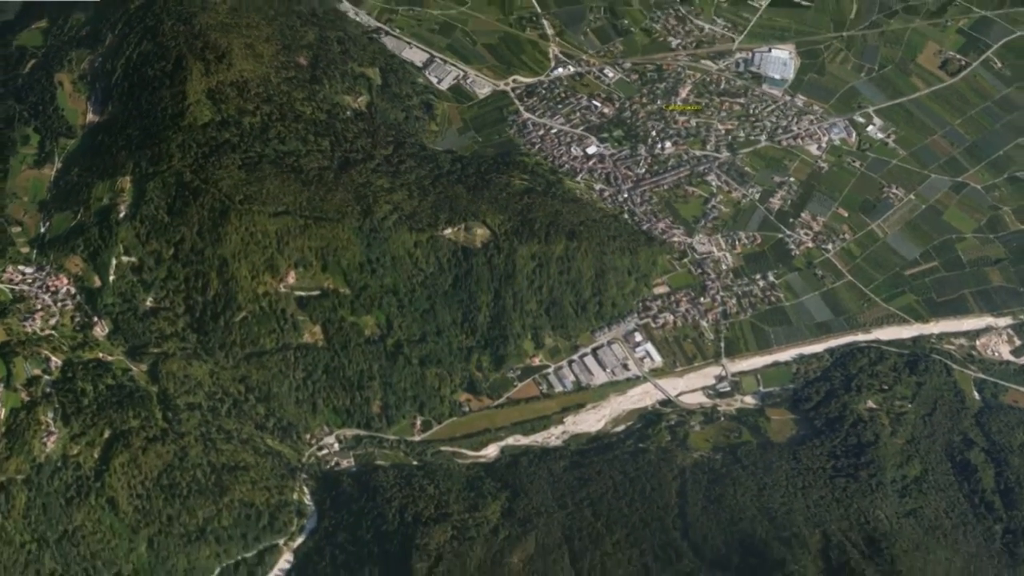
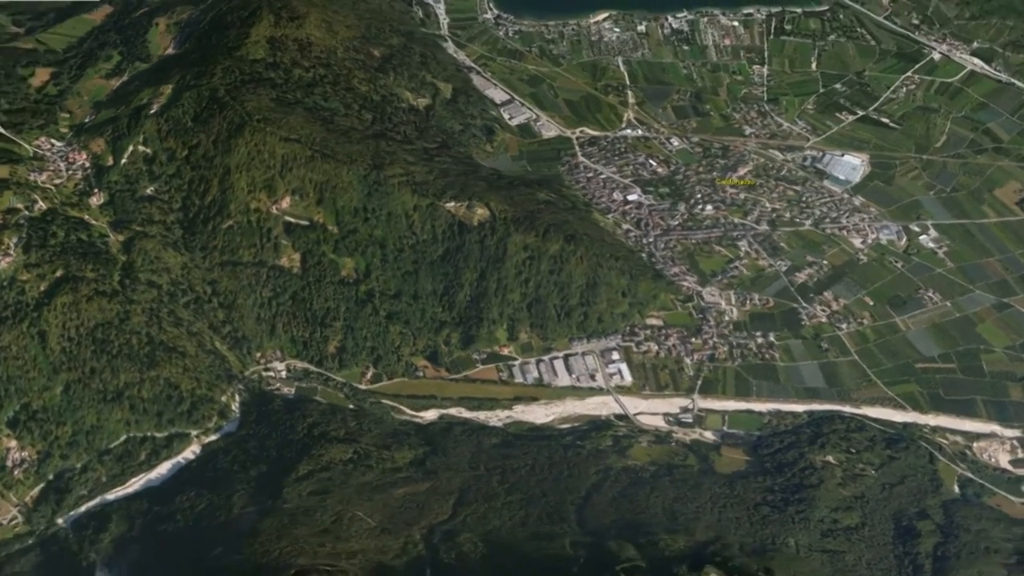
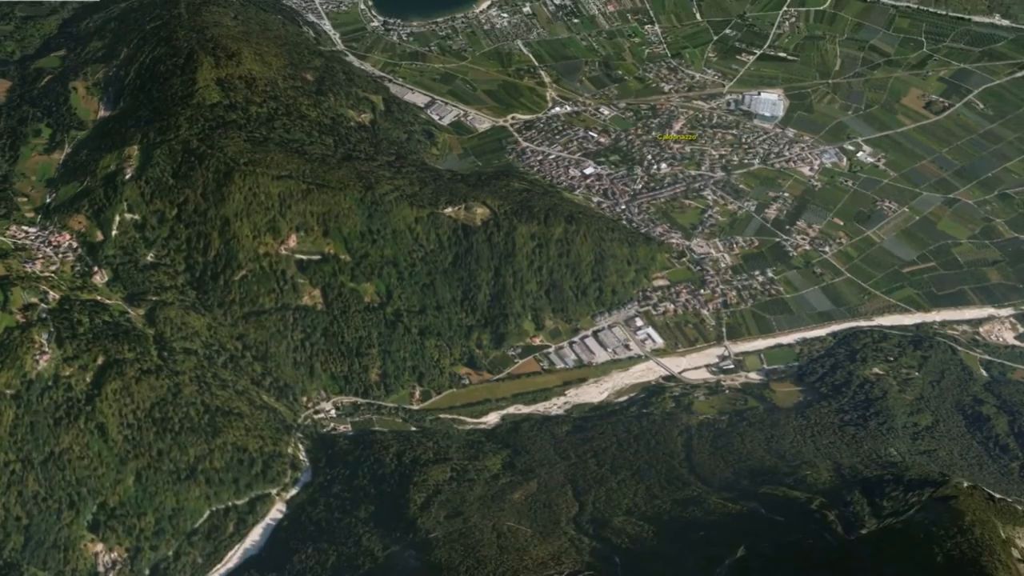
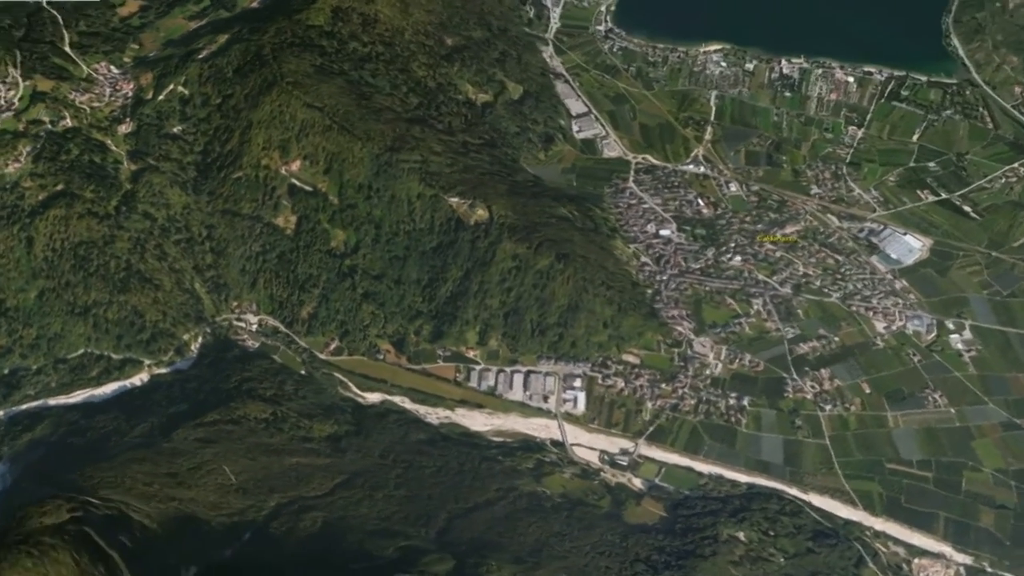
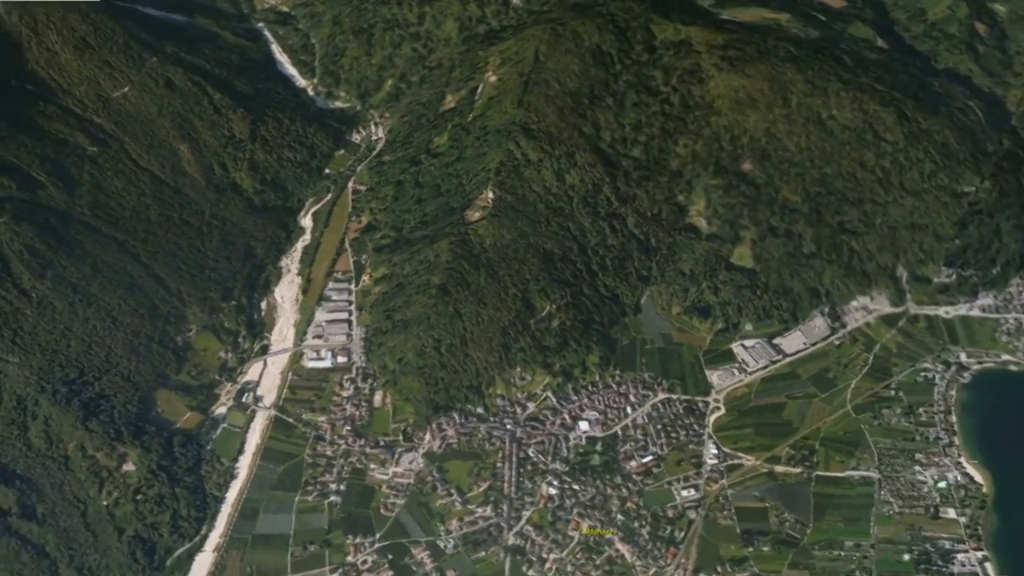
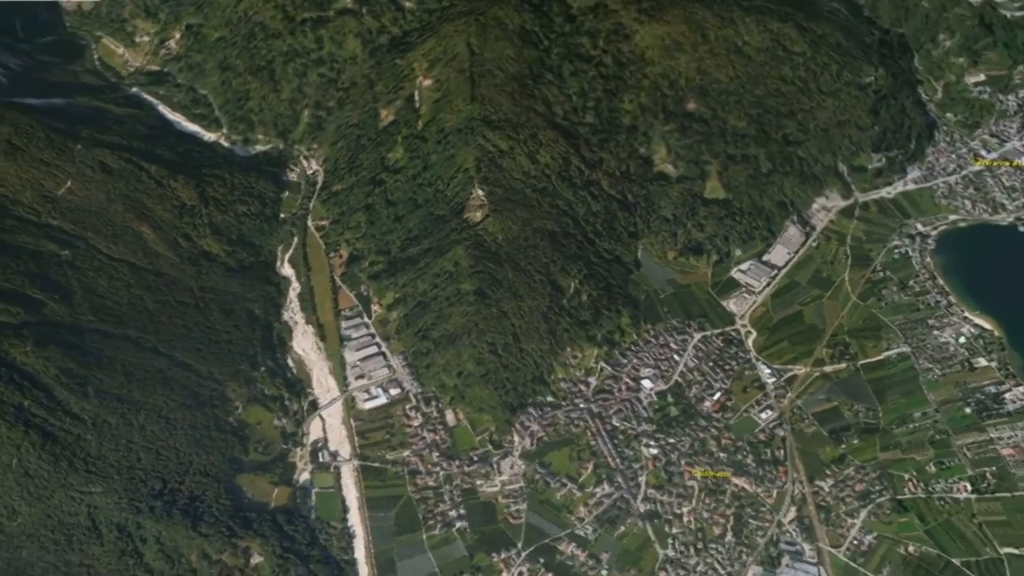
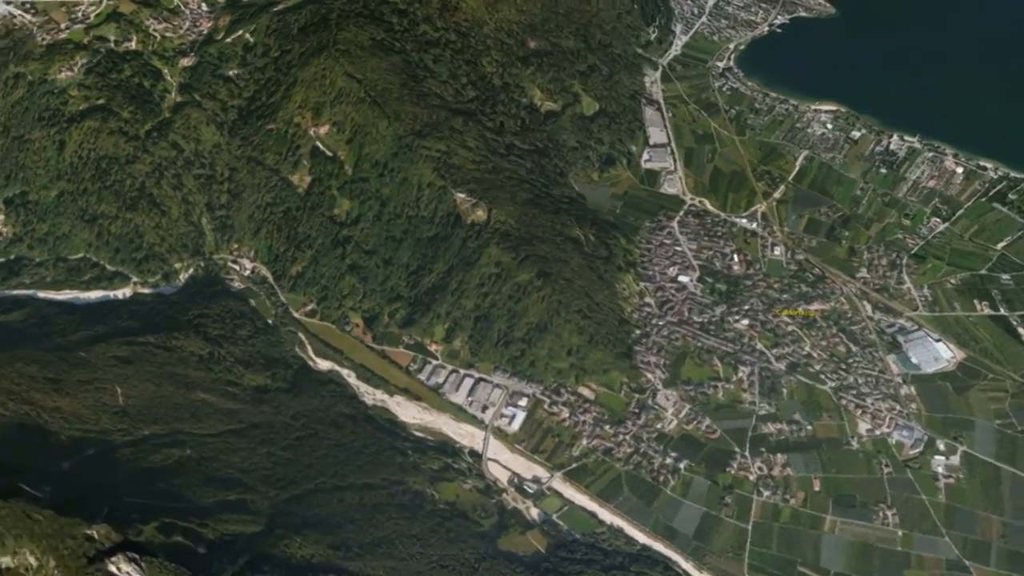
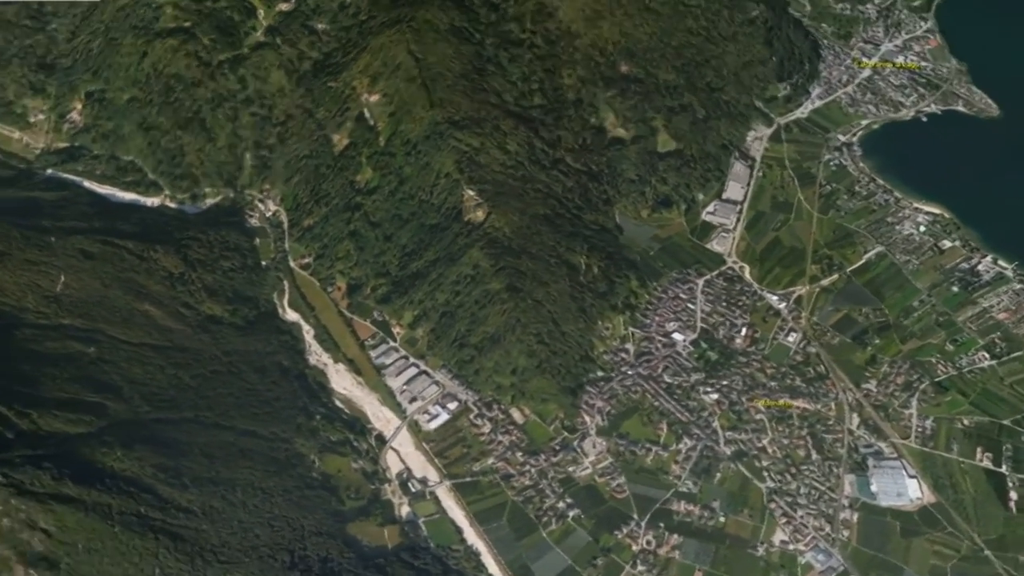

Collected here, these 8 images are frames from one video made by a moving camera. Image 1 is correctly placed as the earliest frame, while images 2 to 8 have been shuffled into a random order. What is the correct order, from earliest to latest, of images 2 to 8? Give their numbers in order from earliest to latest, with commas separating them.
3, 2, 4, 7, 8, 6, 5
